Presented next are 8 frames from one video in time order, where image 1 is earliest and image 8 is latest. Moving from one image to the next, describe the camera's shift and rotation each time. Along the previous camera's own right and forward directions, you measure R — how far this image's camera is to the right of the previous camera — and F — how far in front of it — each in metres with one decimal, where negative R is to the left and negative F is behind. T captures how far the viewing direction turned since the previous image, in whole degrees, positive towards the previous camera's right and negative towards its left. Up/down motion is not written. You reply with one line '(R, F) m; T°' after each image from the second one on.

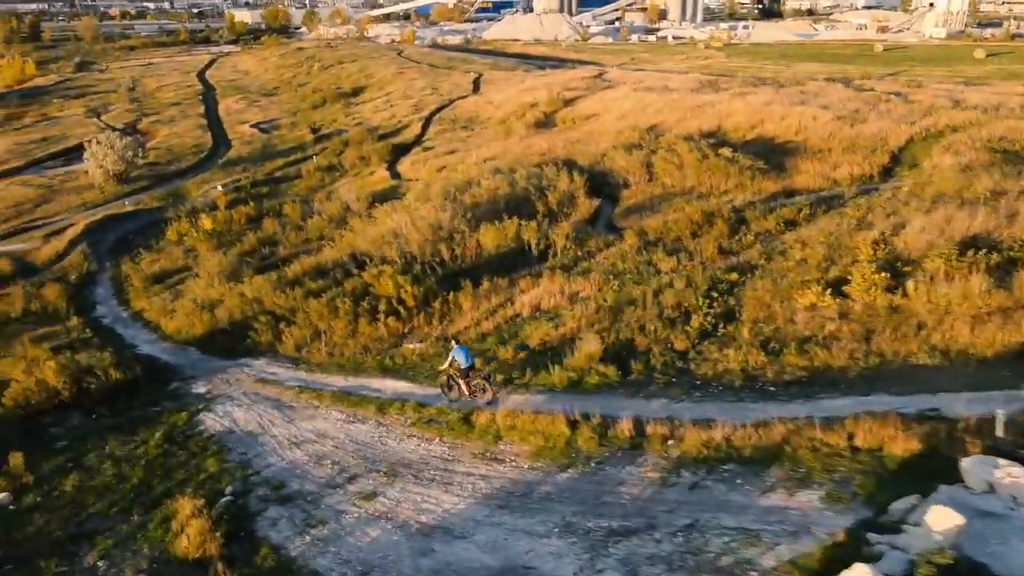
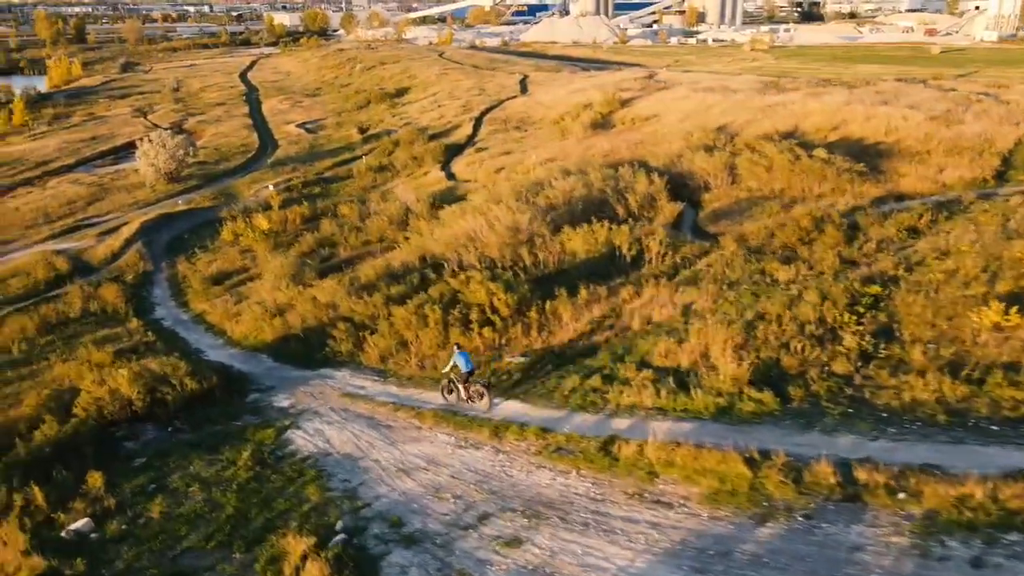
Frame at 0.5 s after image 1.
(-1.8, +1.5) m; -2°
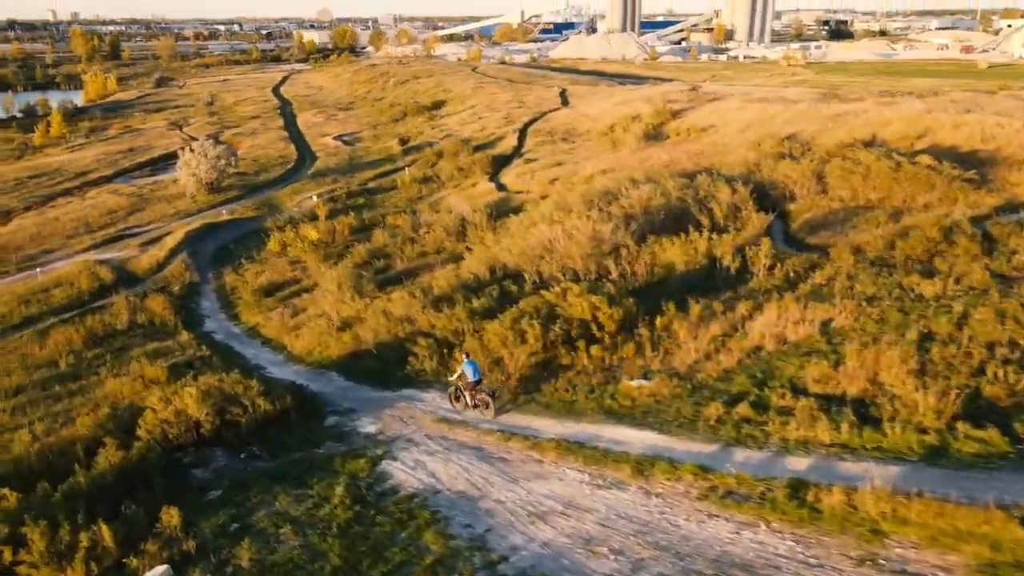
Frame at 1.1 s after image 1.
(-1.9, +1.9) m; -2°
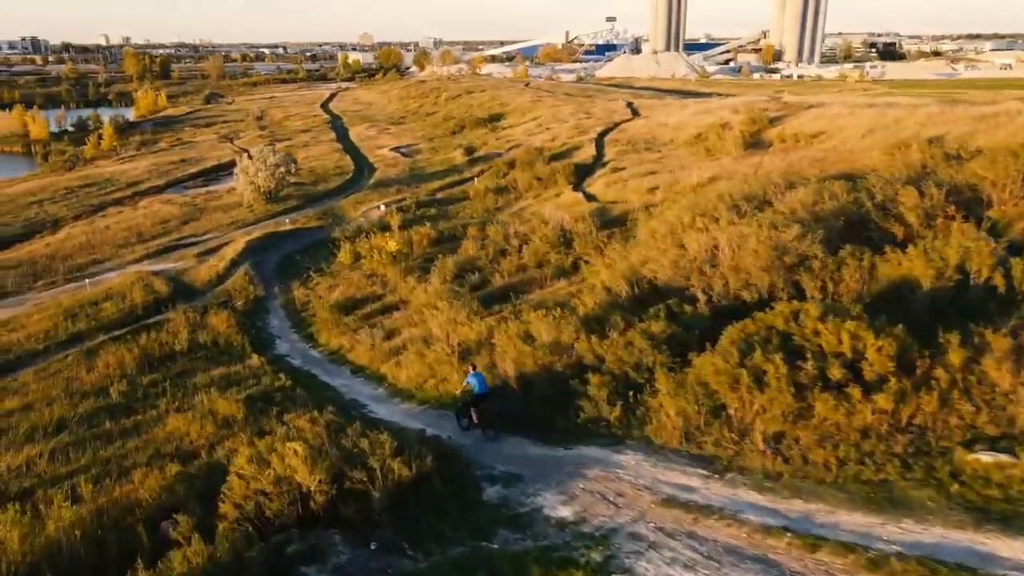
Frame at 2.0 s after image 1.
(-3.0, +4.6) m; -3°
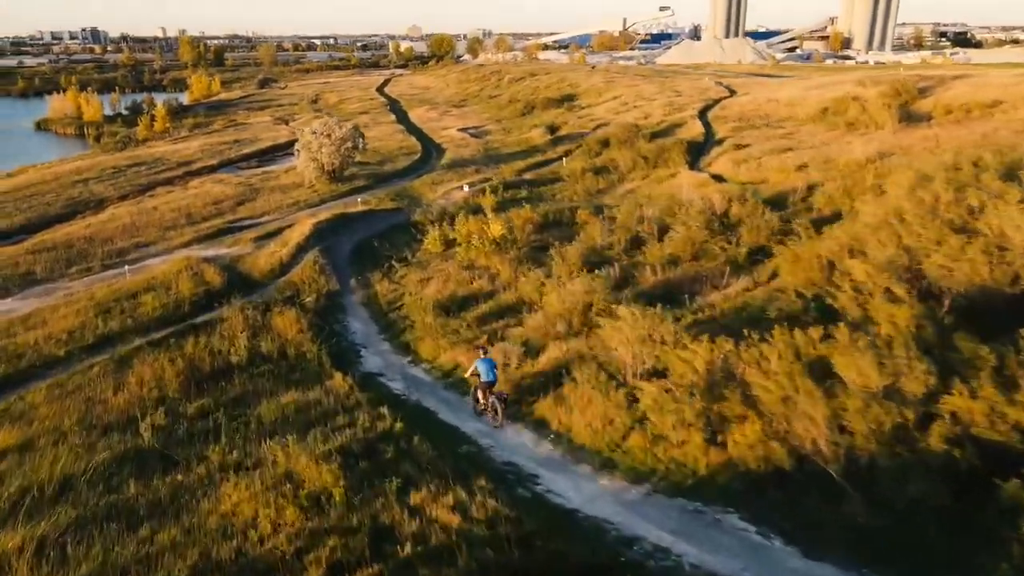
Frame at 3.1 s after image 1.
(-3.1, +6.4) m; -3°
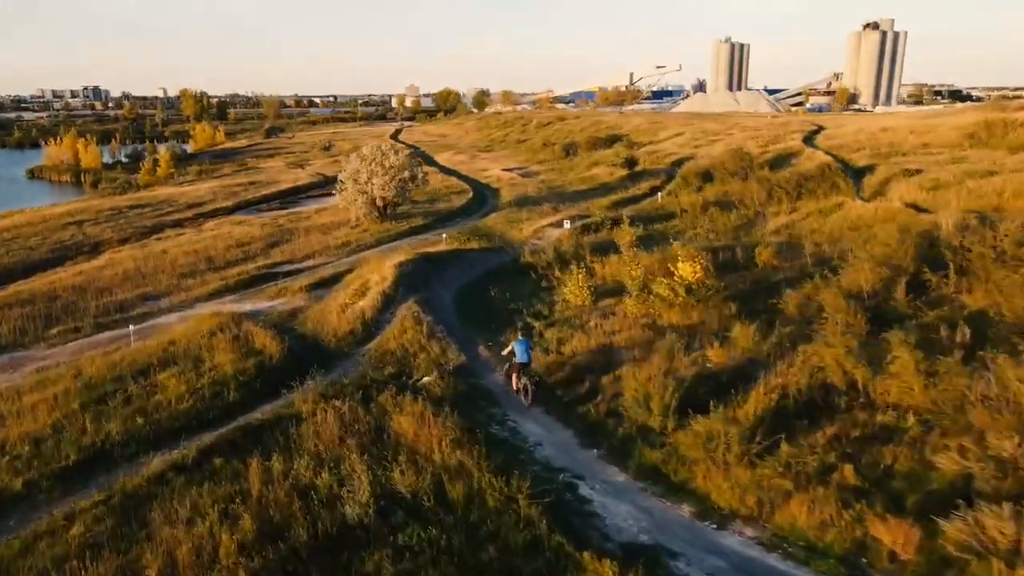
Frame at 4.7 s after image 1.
(-4.8, +8.6) m; 0°
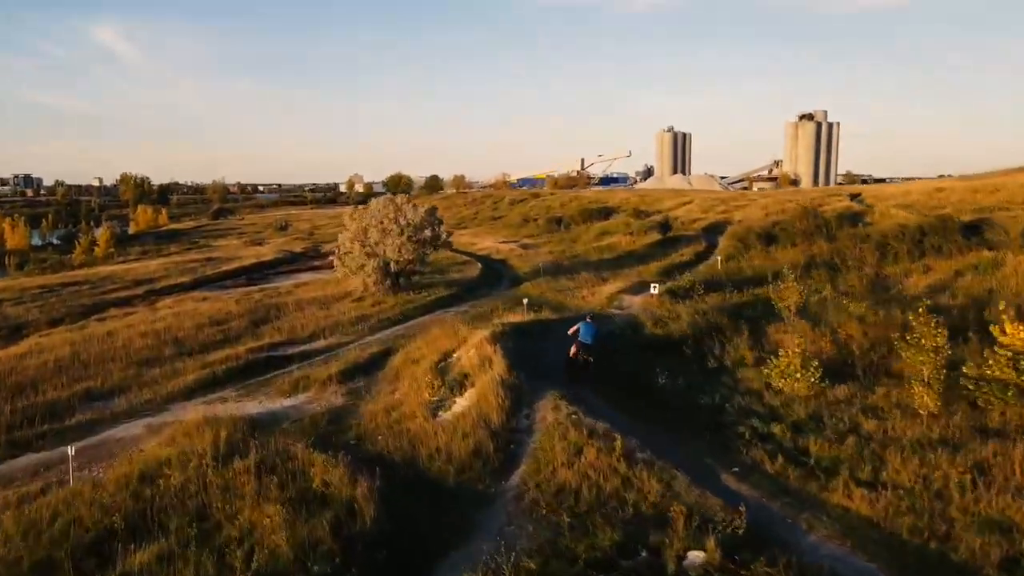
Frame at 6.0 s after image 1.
(-4.0, +7.3) m; +4°
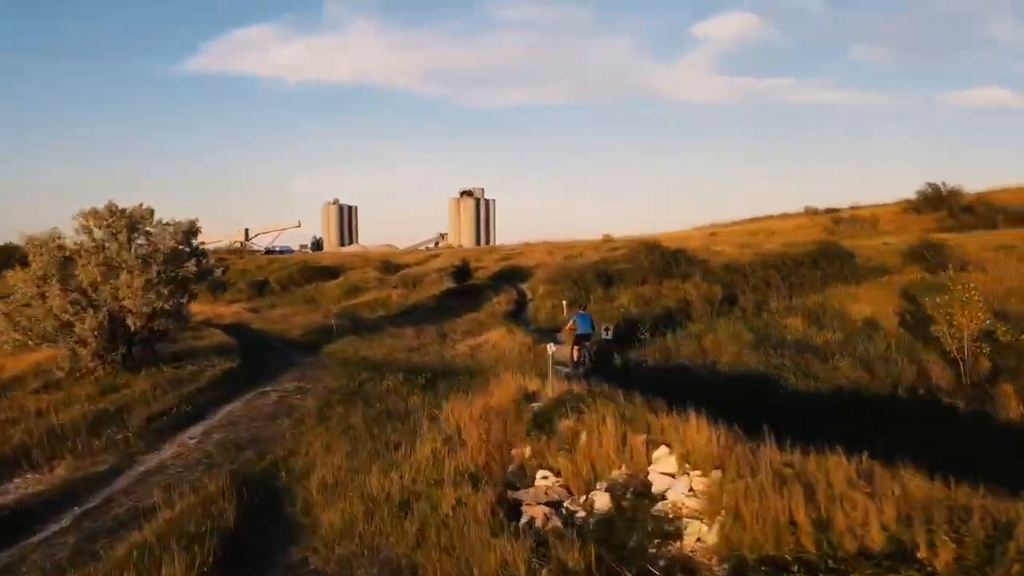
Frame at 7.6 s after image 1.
(-4.1, +10.2) m; +26°
